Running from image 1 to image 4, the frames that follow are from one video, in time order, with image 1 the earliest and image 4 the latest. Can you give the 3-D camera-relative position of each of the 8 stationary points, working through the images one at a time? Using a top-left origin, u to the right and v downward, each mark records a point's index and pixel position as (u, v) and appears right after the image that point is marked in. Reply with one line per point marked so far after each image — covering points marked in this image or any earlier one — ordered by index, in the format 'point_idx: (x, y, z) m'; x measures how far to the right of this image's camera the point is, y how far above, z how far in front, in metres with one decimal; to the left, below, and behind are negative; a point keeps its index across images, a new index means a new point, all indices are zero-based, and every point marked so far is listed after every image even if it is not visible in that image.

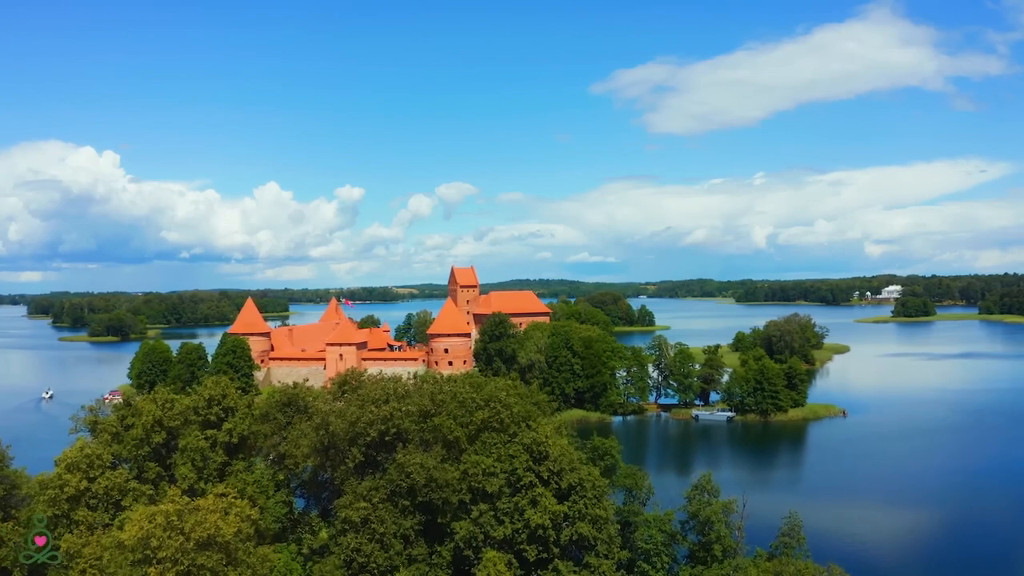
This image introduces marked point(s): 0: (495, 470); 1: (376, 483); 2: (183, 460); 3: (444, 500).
0: (-0.4, -4.0, +16.3) m
1: (-3.1, -4.4, +16.4) m
2: (-8.3, -4.3, +18.4) m
3: (-1.5, -4.7, +16.4) m
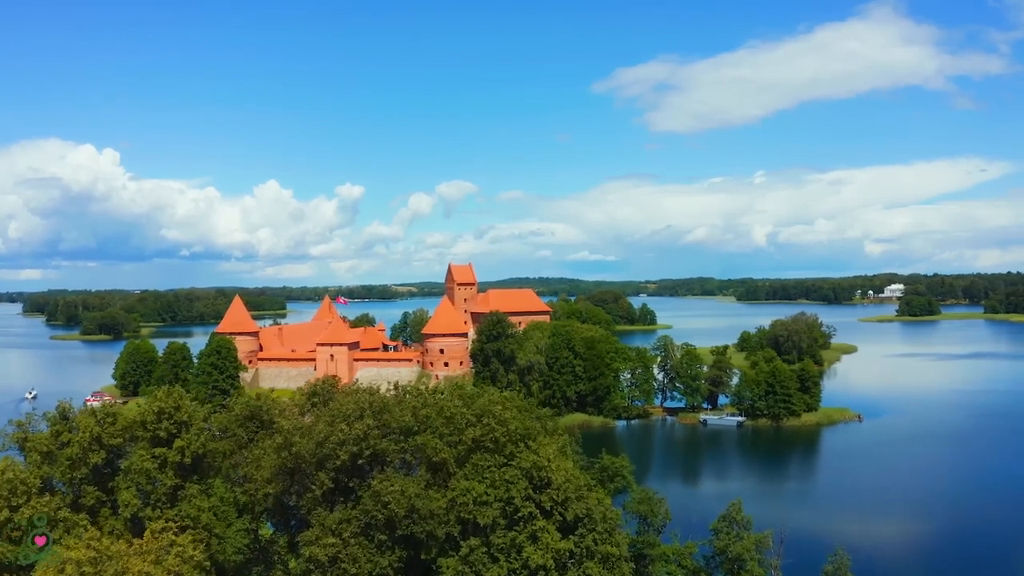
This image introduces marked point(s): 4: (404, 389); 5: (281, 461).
0: (-0.5, -3.9, +13.8) m
1: (-3.1, -4.3, +13.9) m
2: (-8.4, -4.2, +15.9) m
3: (-1.6, -4.7, +13.9) m
4: (-2.5, -2.3, +16.7) m
5: (-4.6, -3.5, +14.5) m
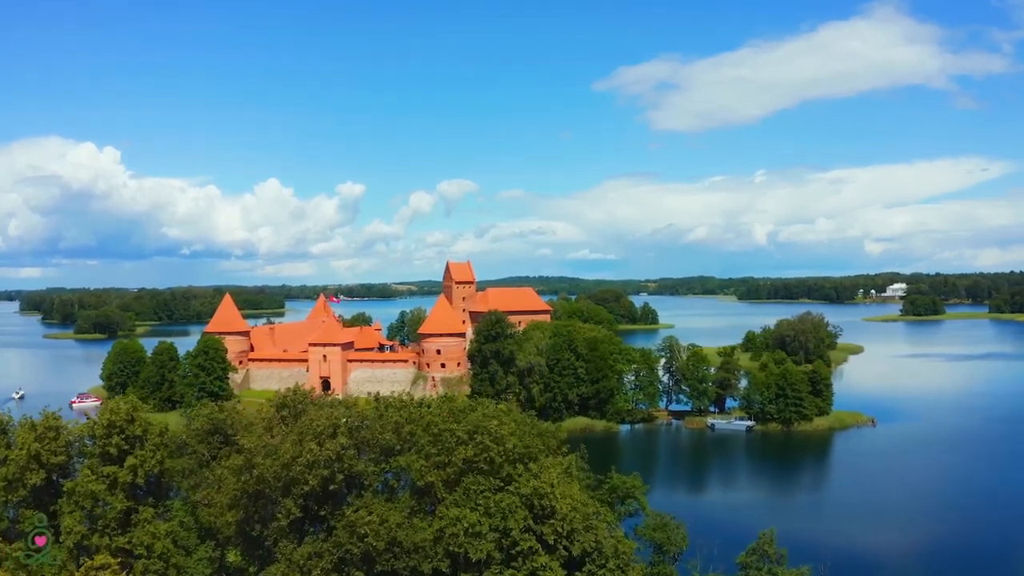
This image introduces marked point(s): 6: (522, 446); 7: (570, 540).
0: (-0.5, -3.9, +11.8) m
1: (-3.2, -4.2, +12.0) m
2: (-8.4, -4.2, +13.9) m
3: (-1.6, -4.6, +11.9) m
4: (-2.5, -2.3, +14.8) m
5: (-4.6, -3.4, +12.6) m
6: (+0.2, -2.9, +13.7) m
7: (+1.0, -4.1, +12.1) m
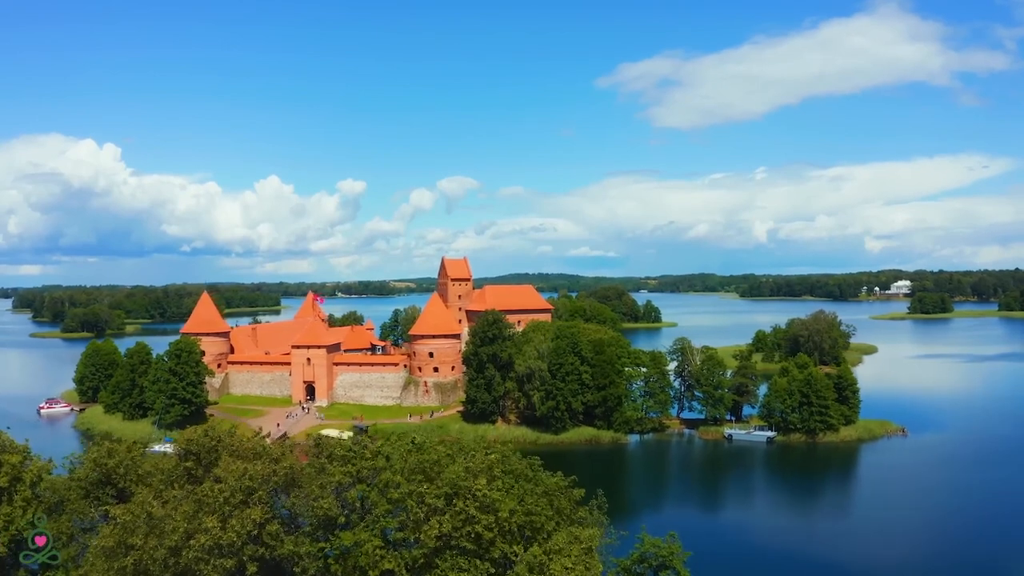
0: (-0.6, -3.9, +8.0) m
1: (-3.2, -4.2, +8.1) m
2: (-8.5, -4.2, +10.1) m
3: (-1.7, -4.6, +8.1) m
4: (-2.6, -2.3, +10.9) m
5: (-4.7, -3.4, +8.7) m
6: (+0.1, -2.9, +9.9) m
7: (+0.9, -4.1, +8.2) m
